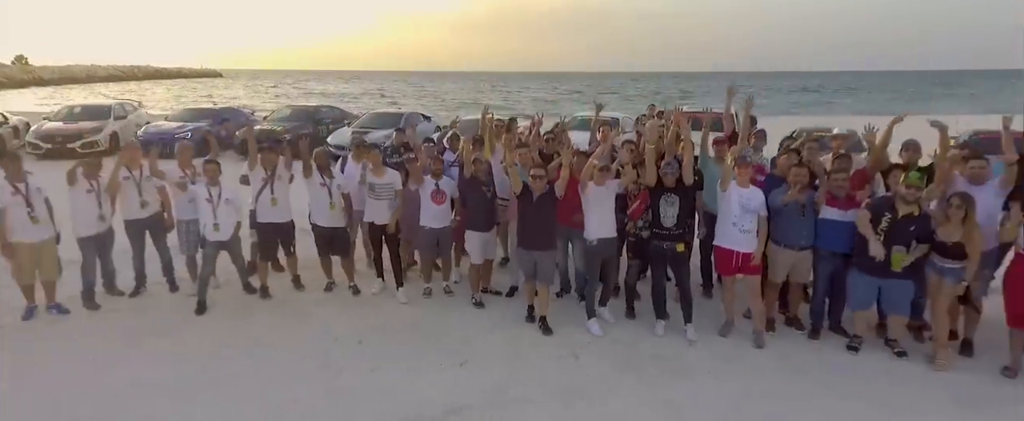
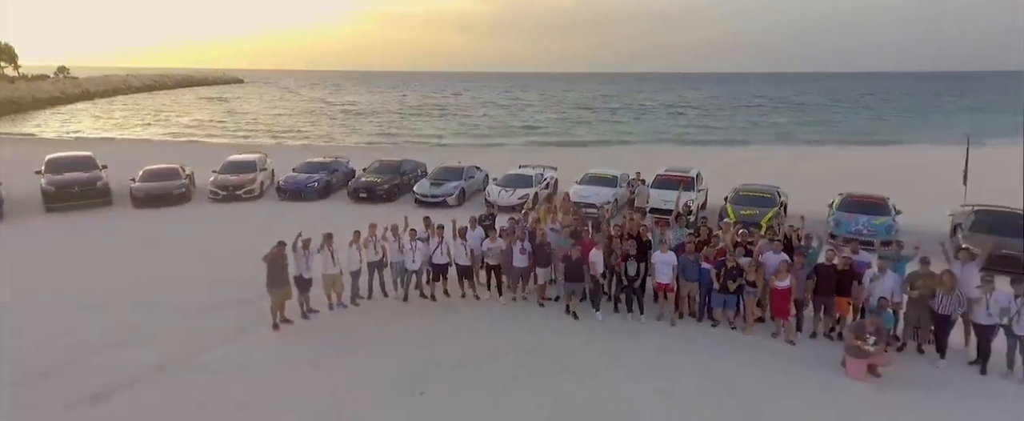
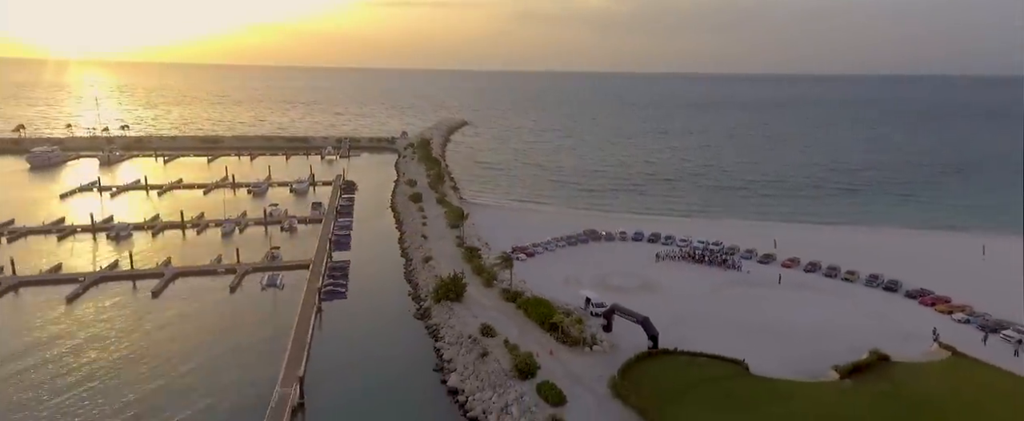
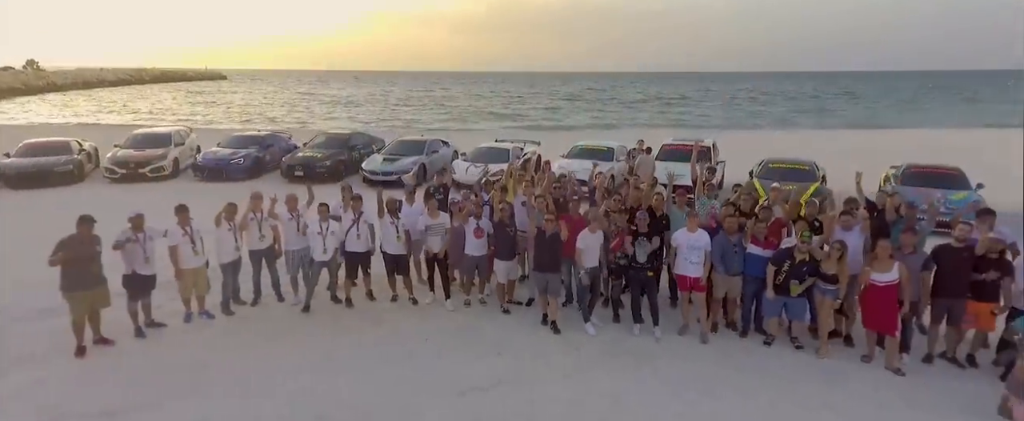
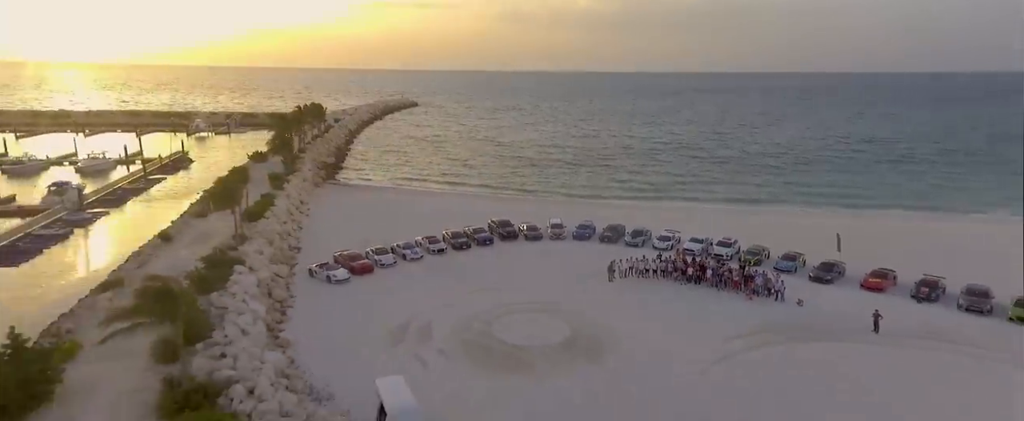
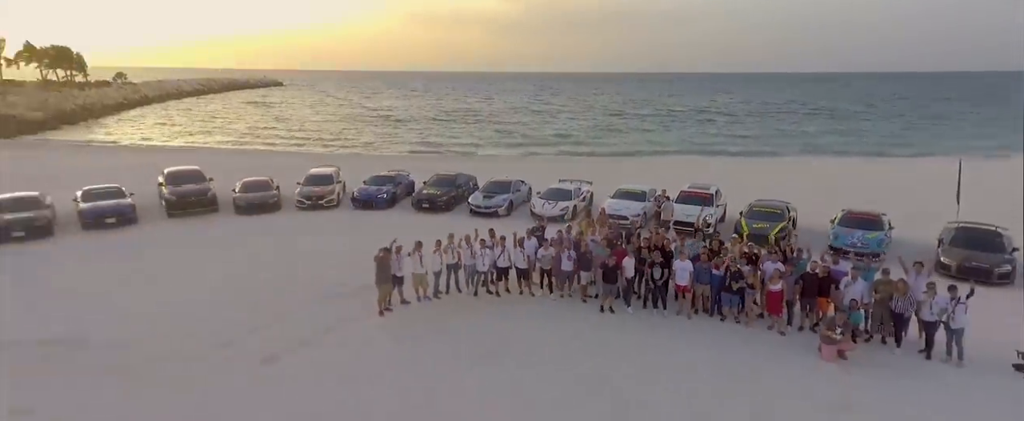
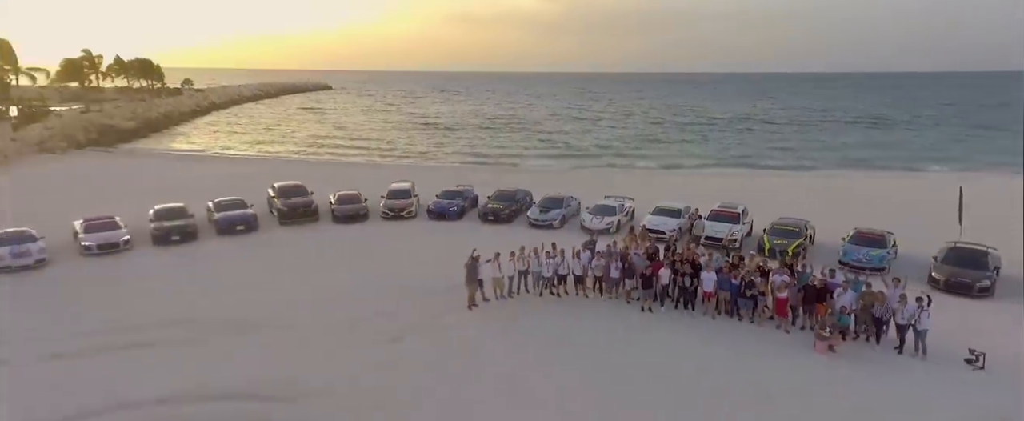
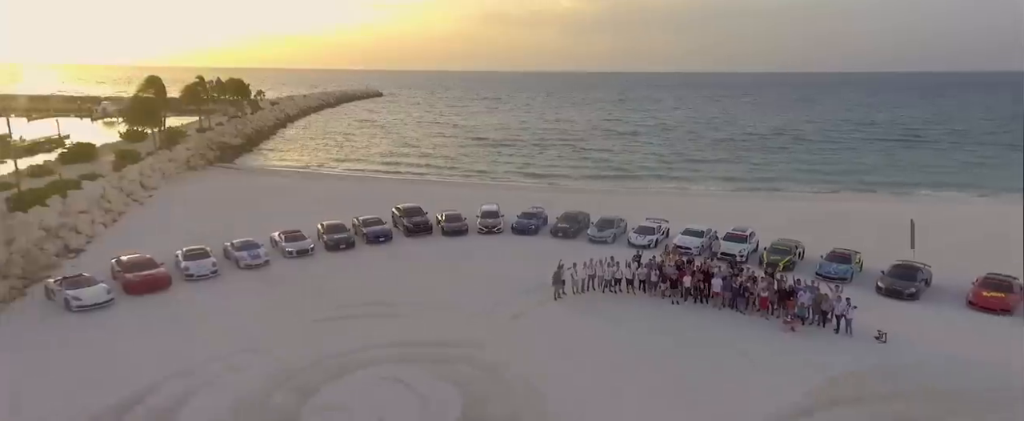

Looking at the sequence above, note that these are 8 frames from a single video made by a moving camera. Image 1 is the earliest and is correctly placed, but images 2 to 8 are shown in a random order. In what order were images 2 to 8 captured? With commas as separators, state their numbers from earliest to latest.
4, 2, 6, 7, 8, 5, 3
